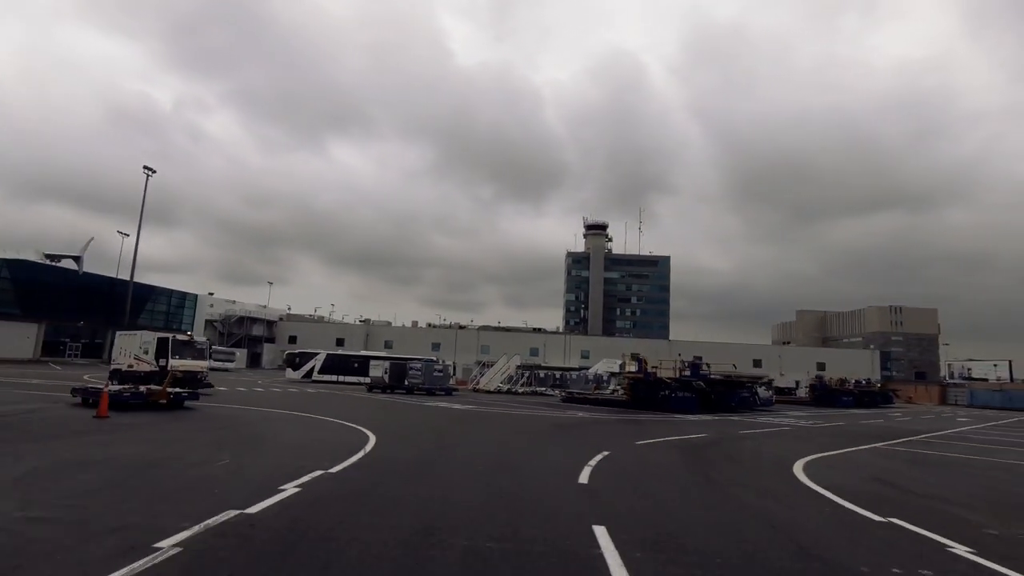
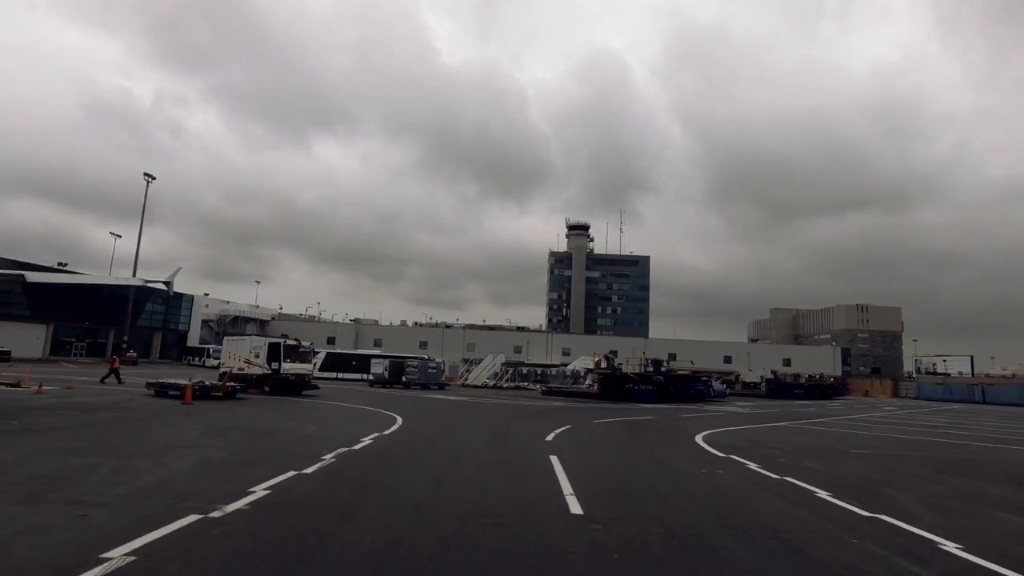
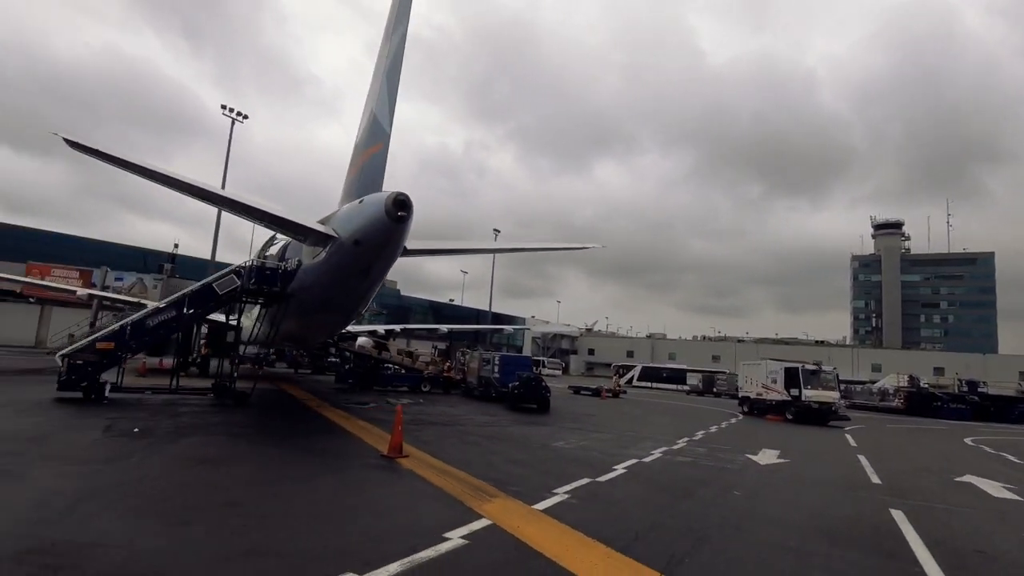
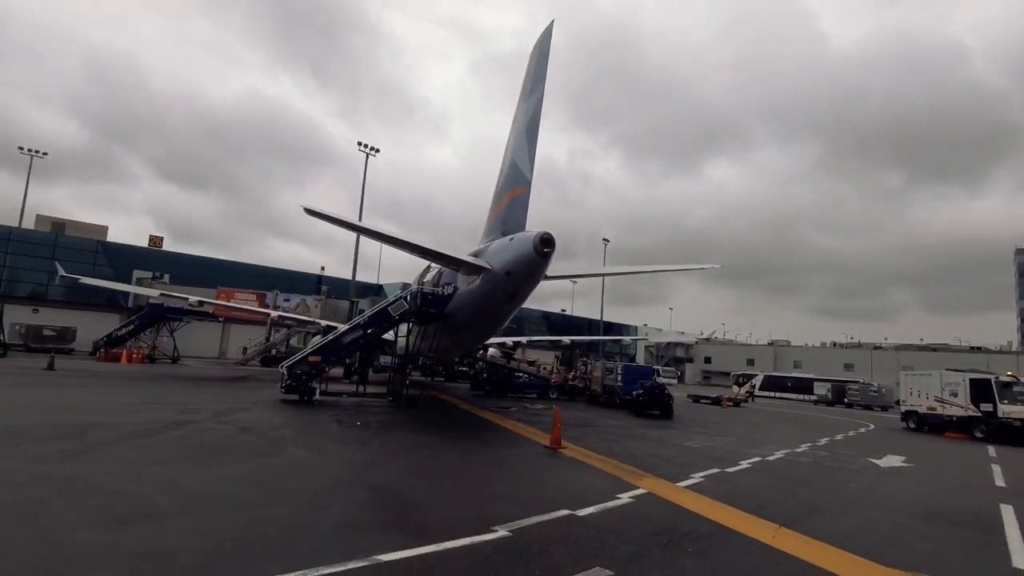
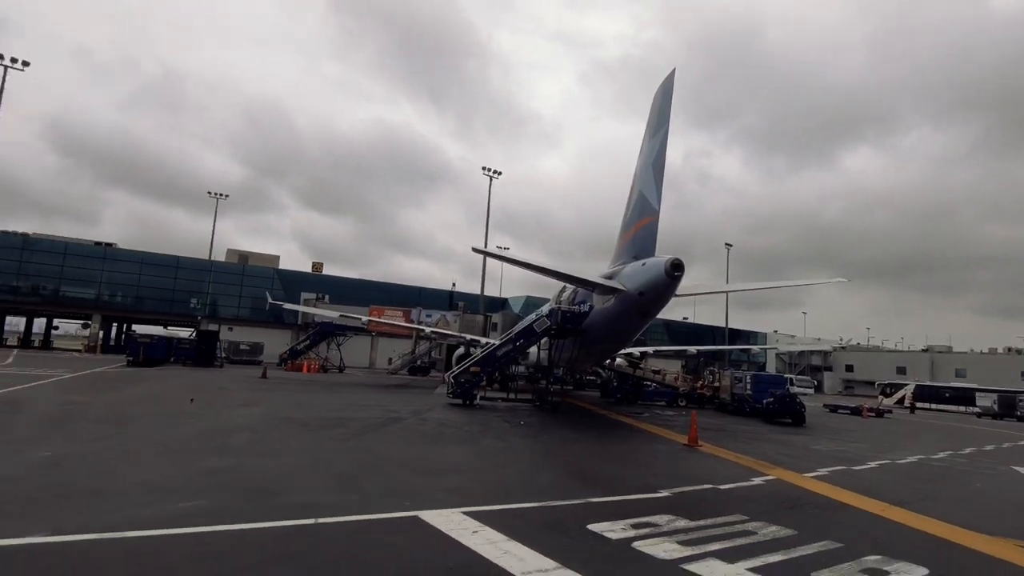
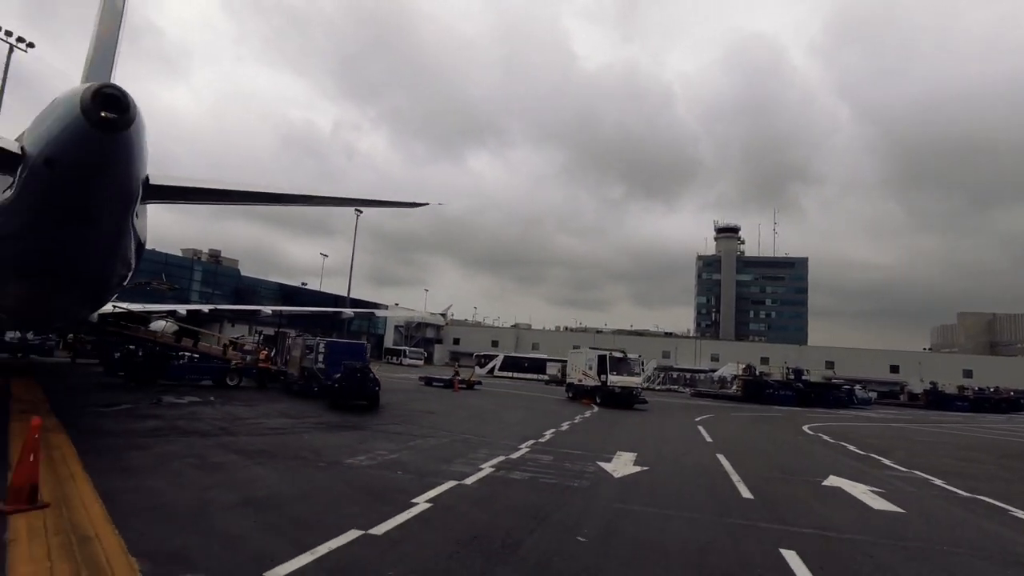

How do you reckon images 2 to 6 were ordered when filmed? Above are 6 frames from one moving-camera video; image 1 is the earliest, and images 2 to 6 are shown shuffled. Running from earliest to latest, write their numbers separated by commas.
2, 6, 3, 4, 5
